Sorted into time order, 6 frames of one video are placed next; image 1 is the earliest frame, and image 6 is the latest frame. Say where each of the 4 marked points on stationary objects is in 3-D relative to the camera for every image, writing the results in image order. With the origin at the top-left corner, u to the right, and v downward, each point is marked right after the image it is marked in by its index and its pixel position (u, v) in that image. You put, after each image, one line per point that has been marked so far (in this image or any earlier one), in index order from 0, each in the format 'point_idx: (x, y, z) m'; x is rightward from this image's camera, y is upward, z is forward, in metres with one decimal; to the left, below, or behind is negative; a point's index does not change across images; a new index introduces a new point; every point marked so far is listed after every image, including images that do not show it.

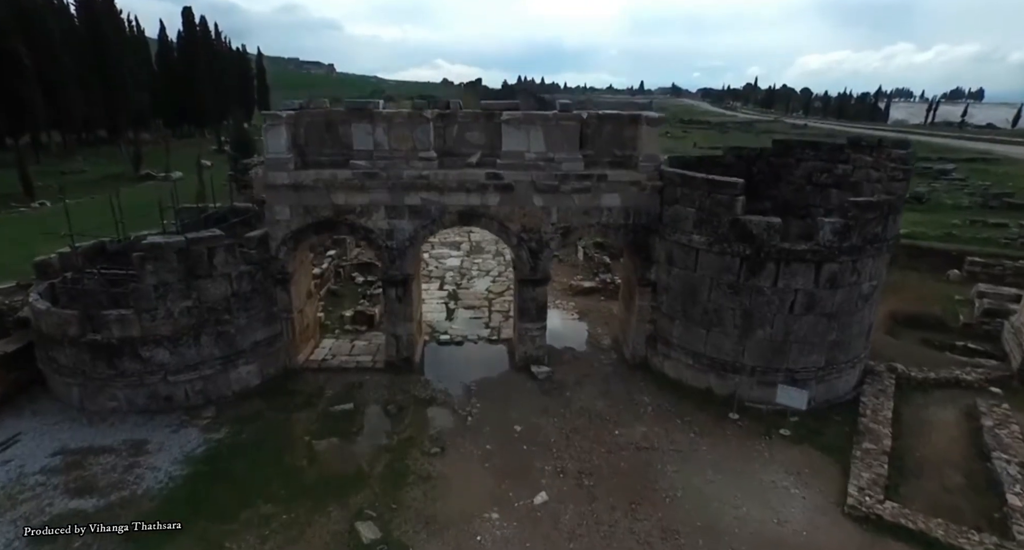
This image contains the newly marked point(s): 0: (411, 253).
0: (-1.7, +0.4, +8.6) m
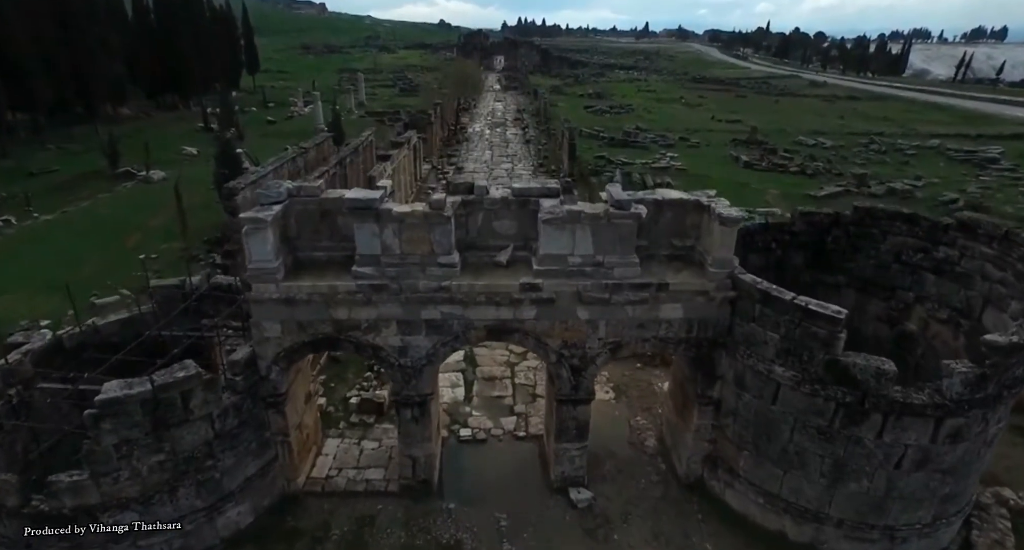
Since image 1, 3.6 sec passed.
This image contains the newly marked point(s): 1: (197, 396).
0: (-1.2, -1.3, +7.2) m
1: (-3.8, -1.5, +6.3) m
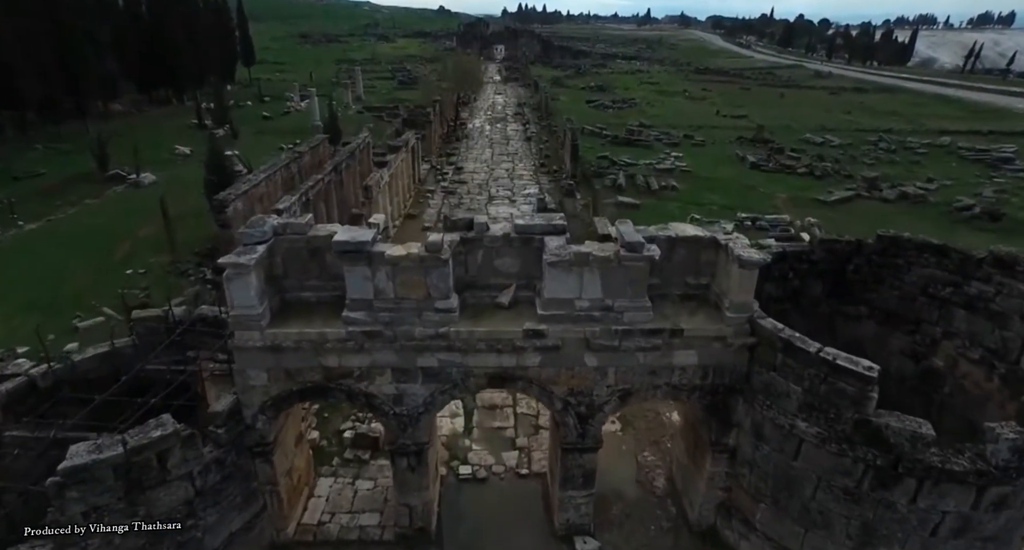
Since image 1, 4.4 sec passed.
0: (-1.1, -1.9, +6.7) m
1: (-3.8, -2.0, +5.8) m
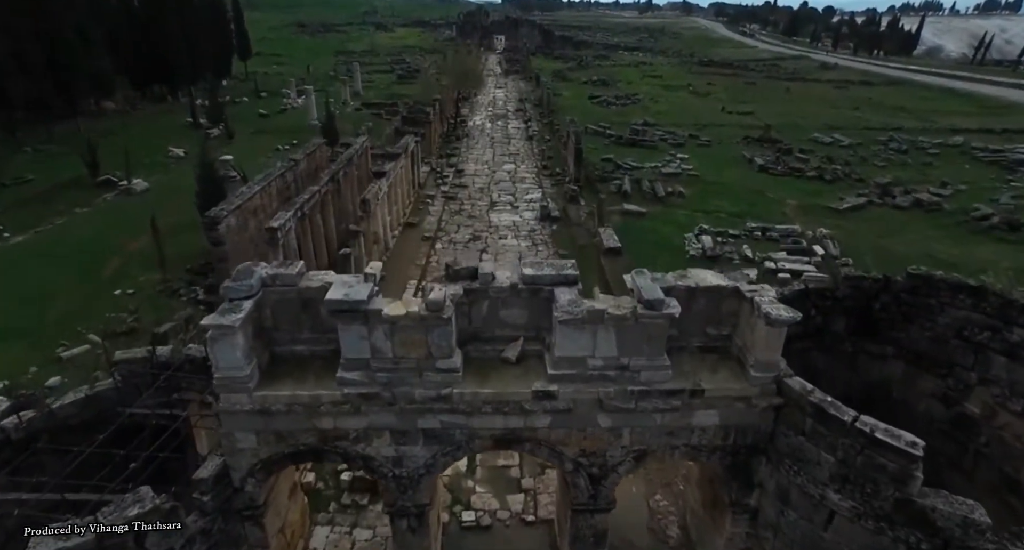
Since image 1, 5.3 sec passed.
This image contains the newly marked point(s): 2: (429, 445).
0: (-1.0, -2.5, +6.3) m
1: (-3.7, -2.7, +5.4) m
2: (-1.0, -2.0, +6.1) m
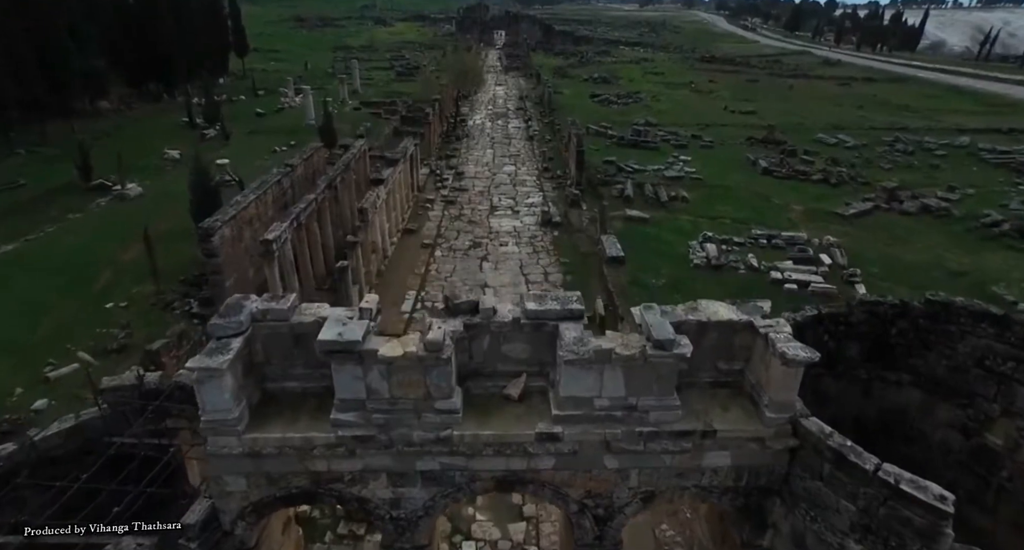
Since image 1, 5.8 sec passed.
0: (-1.0, -2.9, +6.0) m
1: (-3.6, -3.0, +5.1) m
2: (-0.9, -2.4, +5.8) m
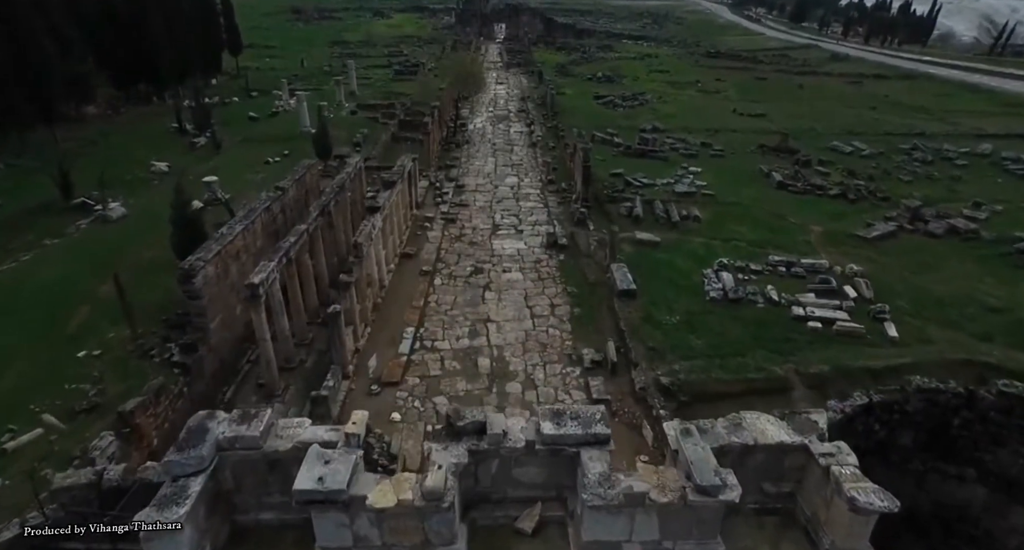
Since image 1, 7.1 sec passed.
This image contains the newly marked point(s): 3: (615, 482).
0: (-0.9, -4.0, +5.2) m
1: (-3.5, -4.2, +4.3) m
2: (-0.8, -3.5, +4.9) m
3: (+0.9, -1.8, +4.5) m
